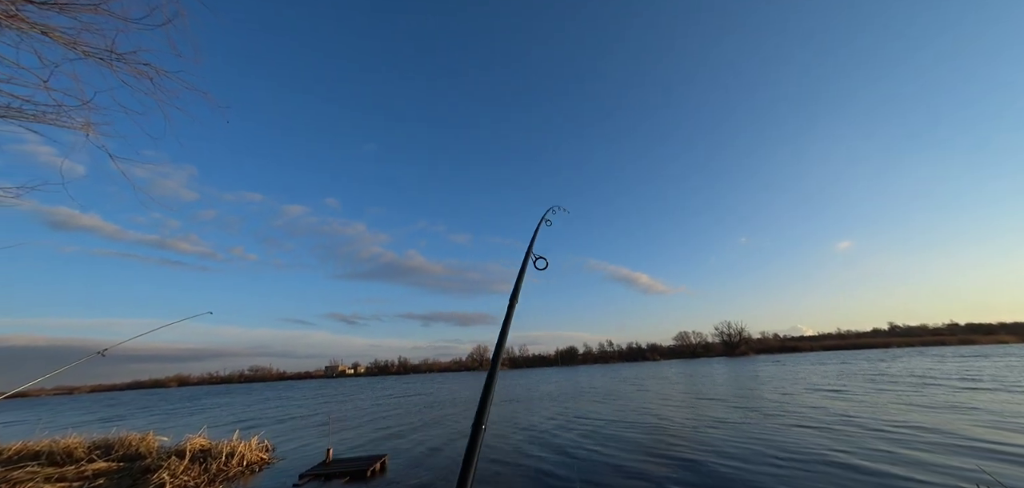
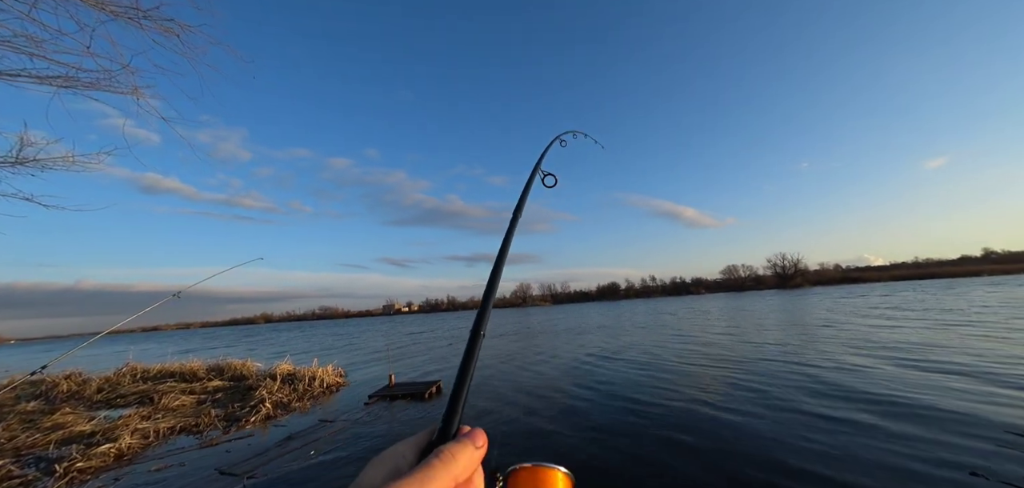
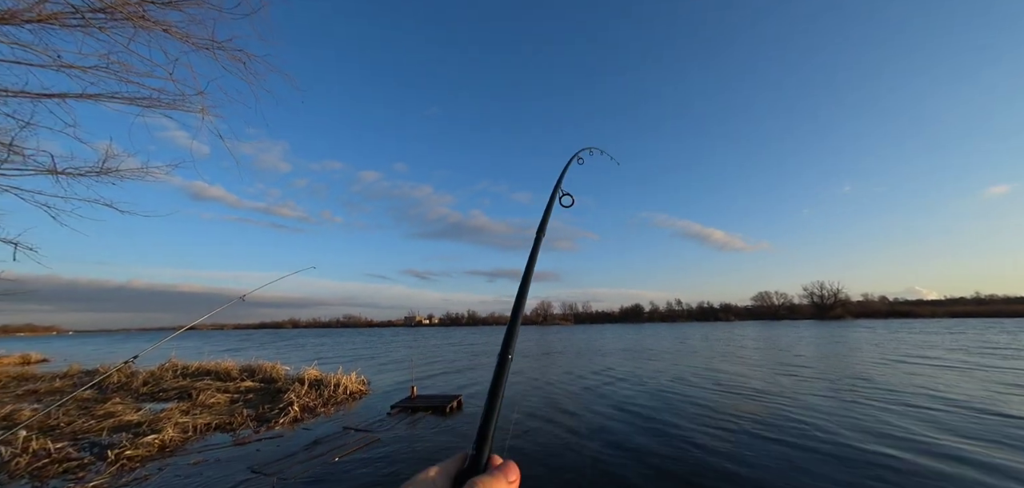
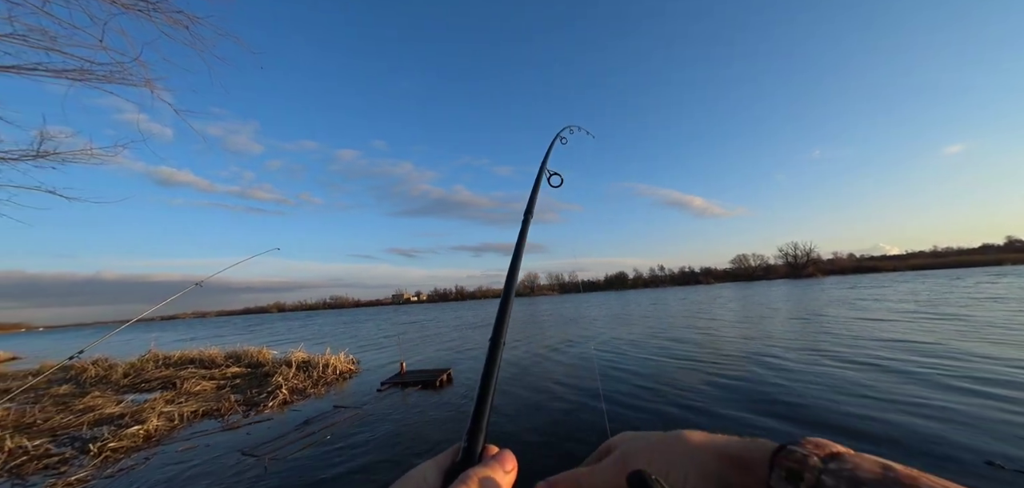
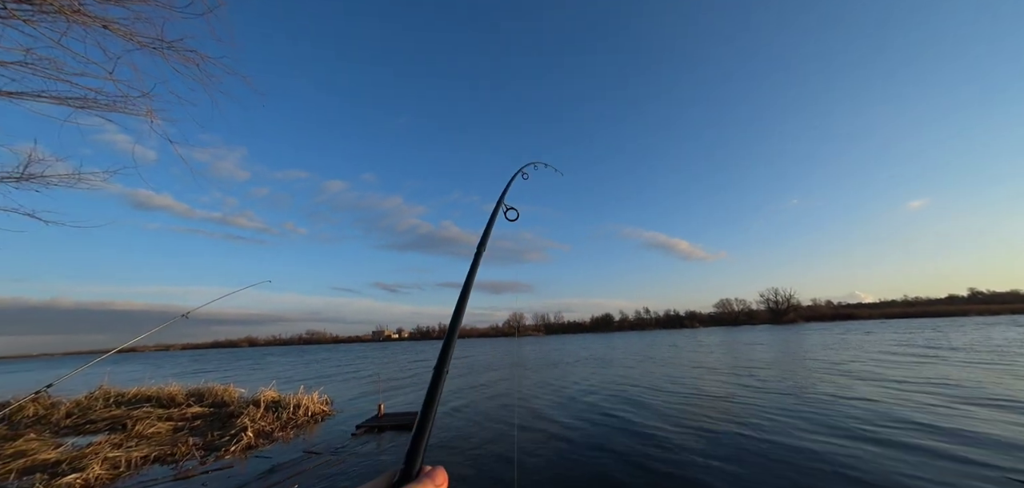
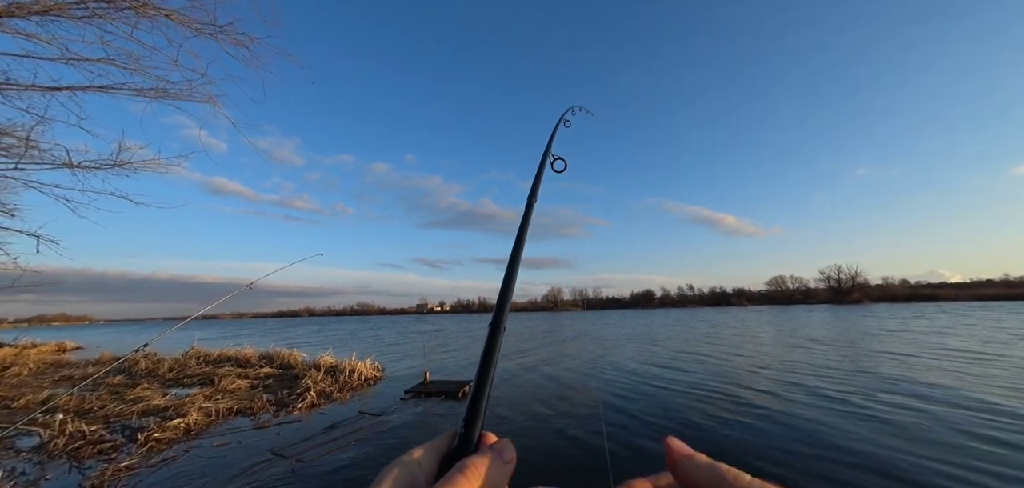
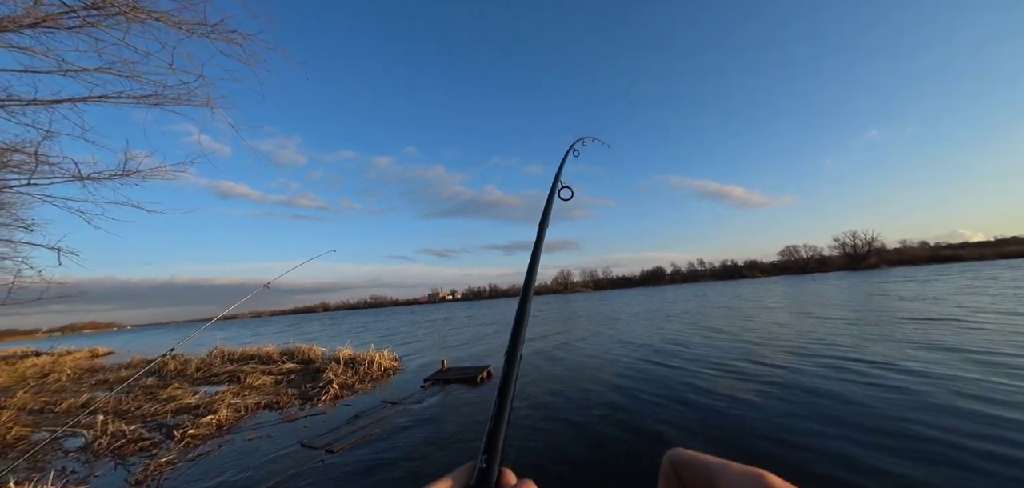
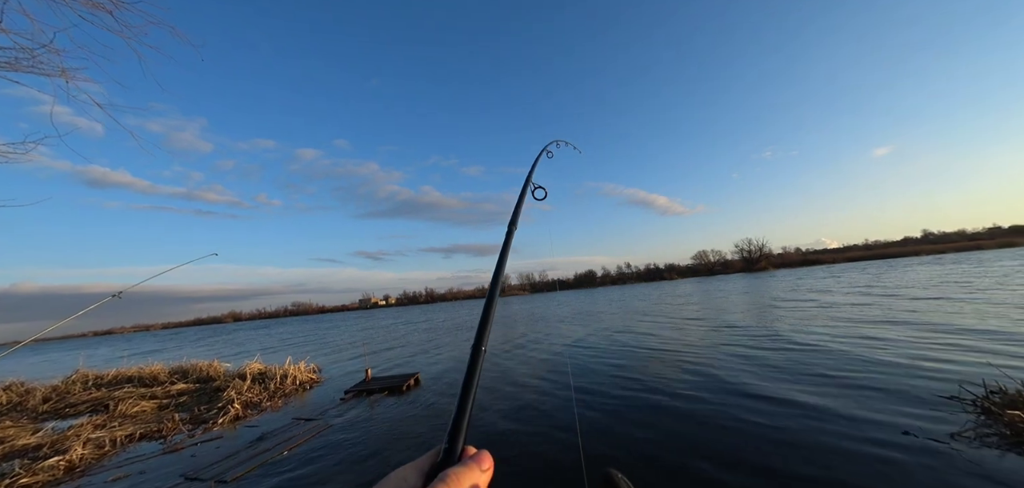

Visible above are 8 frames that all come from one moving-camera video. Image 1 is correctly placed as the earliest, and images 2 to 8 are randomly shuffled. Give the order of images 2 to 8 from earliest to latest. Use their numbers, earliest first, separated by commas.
5, 3, 2, 8, 4, 6, 7
